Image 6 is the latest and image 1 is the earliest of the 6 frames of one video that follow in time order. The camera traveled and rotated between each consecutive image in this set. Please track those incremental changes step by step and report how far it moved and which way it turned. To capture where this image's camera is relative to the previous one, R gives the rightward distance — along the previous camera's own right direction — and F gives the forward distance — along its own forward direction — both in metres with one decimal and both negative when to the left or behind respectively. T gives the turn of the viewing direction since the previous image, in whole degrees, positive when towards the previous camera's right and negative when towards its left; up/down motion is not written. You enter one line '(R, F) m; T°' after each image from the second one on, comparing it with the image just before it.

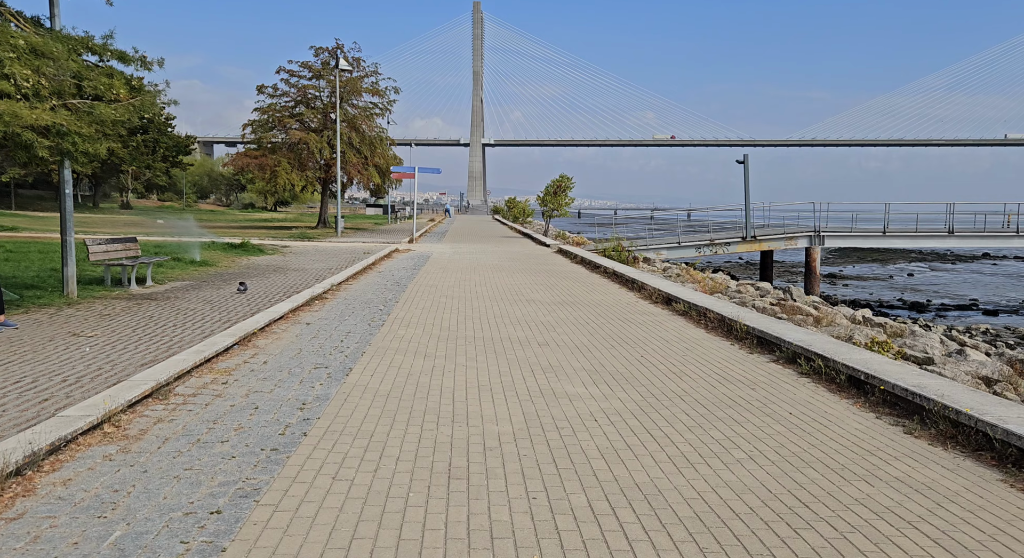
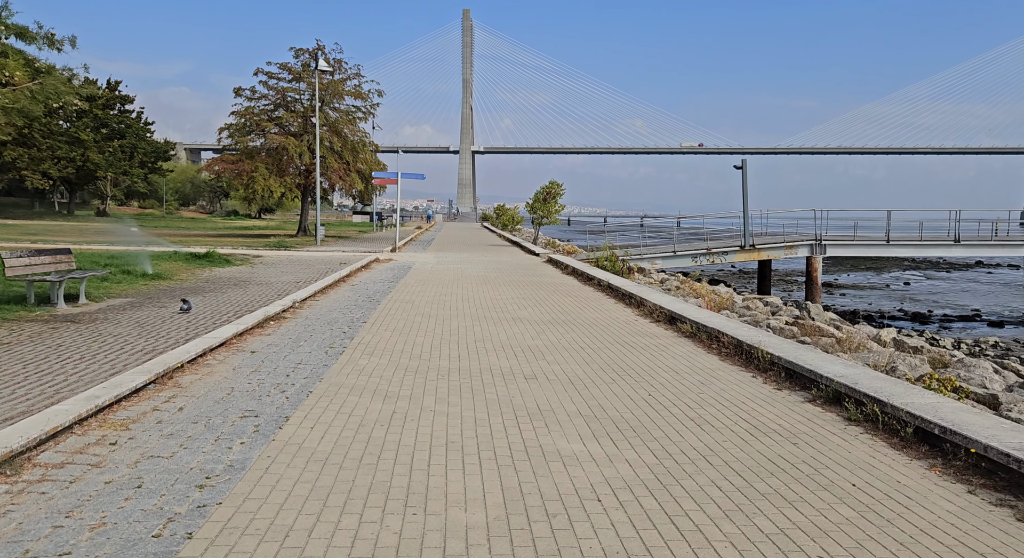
(+0.1, +1.3) m; +1°
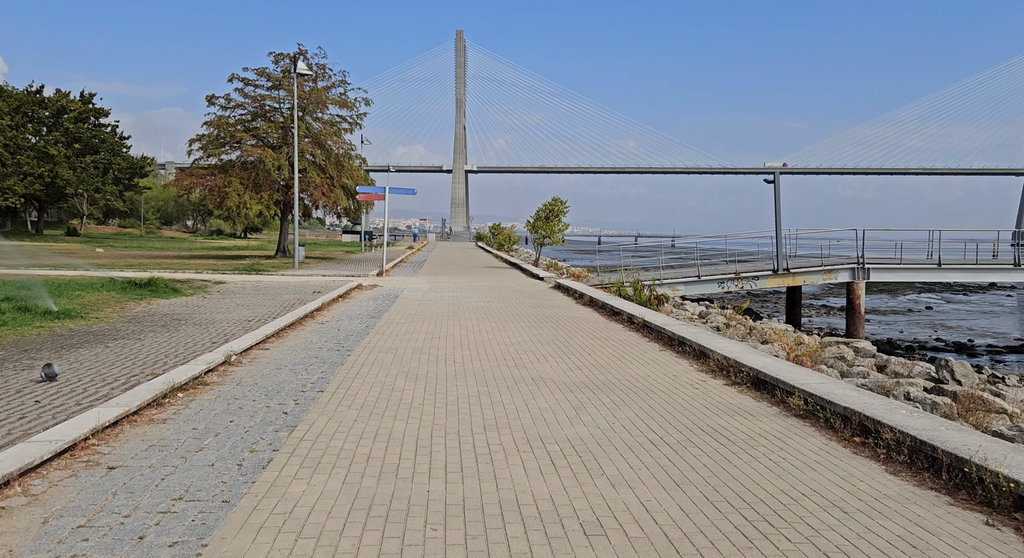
(-0.3, +3.1) m; +1°
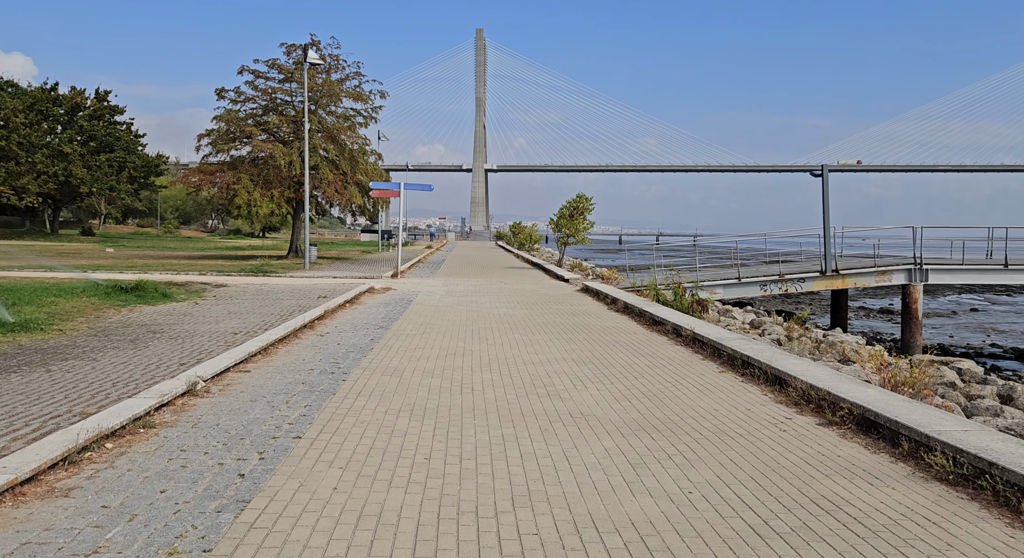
(-0.1, +1.6) m; -2°
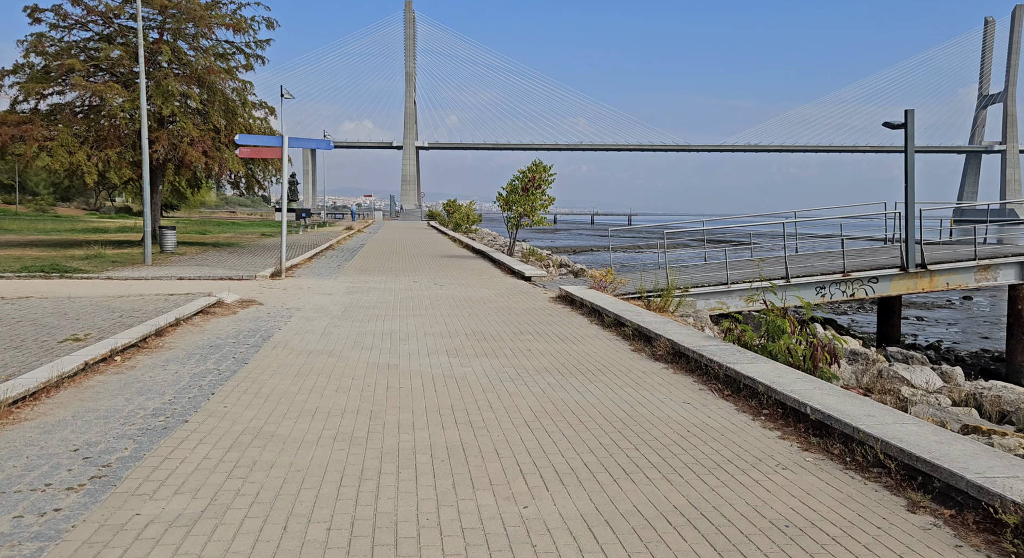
(-0.1, +7.2) m; +5°
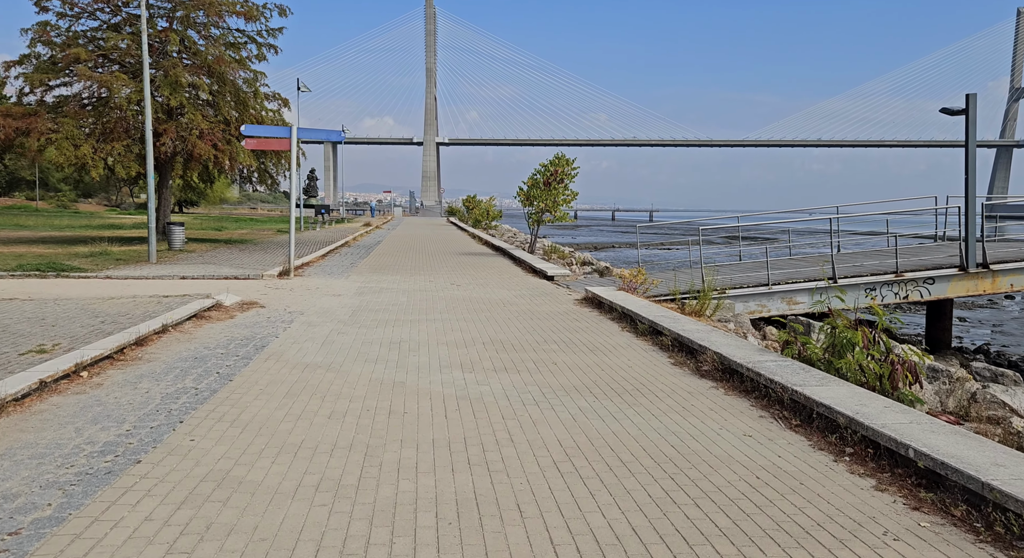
(0.0, +1.0) m; -2°
